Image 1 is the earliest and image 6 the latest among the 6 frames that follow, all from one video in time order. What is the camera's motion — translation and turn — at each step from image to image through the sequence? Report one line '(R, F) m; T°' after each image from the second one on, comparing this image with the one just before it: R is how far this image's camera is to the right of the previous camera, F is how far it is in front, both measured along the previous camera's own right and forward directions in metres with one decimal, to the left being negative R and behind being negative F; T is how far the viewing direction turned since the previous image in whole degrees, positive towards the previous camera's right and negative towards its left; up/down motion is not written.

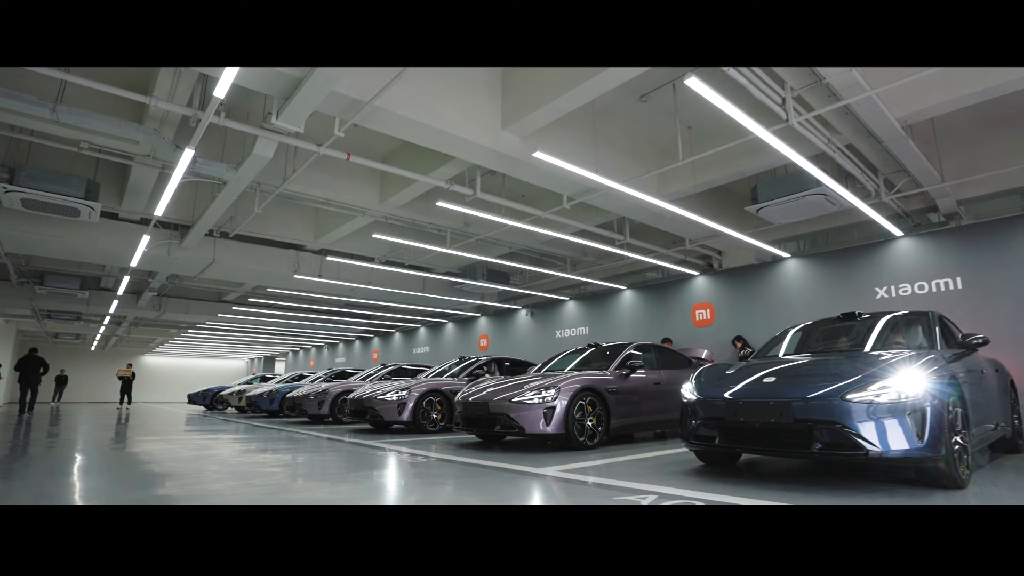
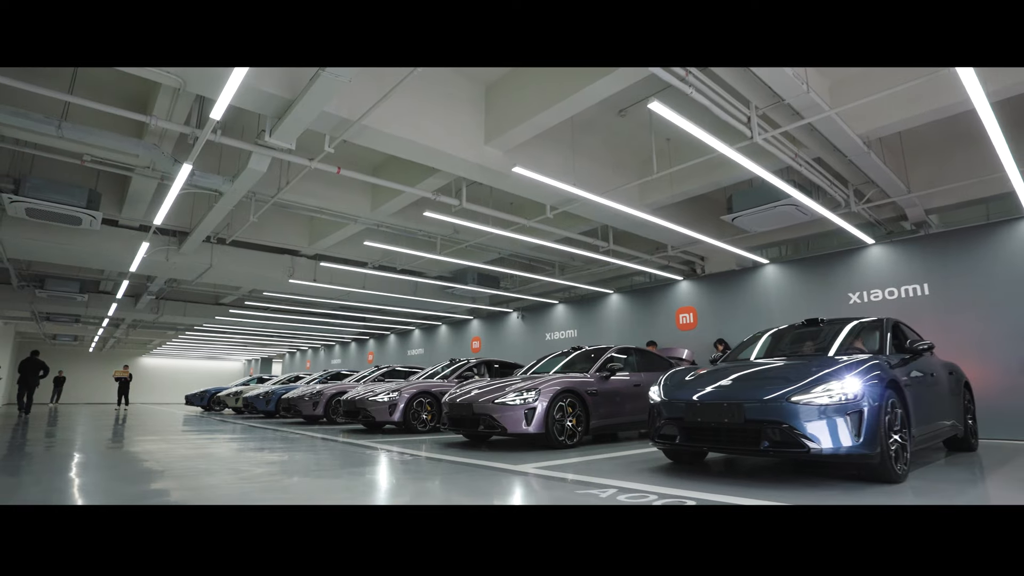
(+0.2, -0.3) m; 0°
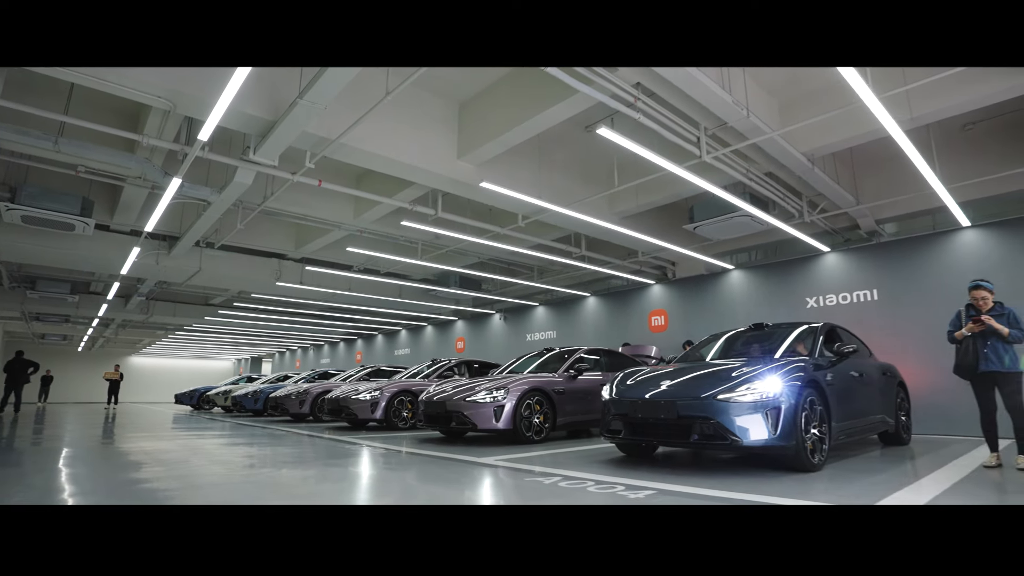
(+0.3, -0.4) m; +1°
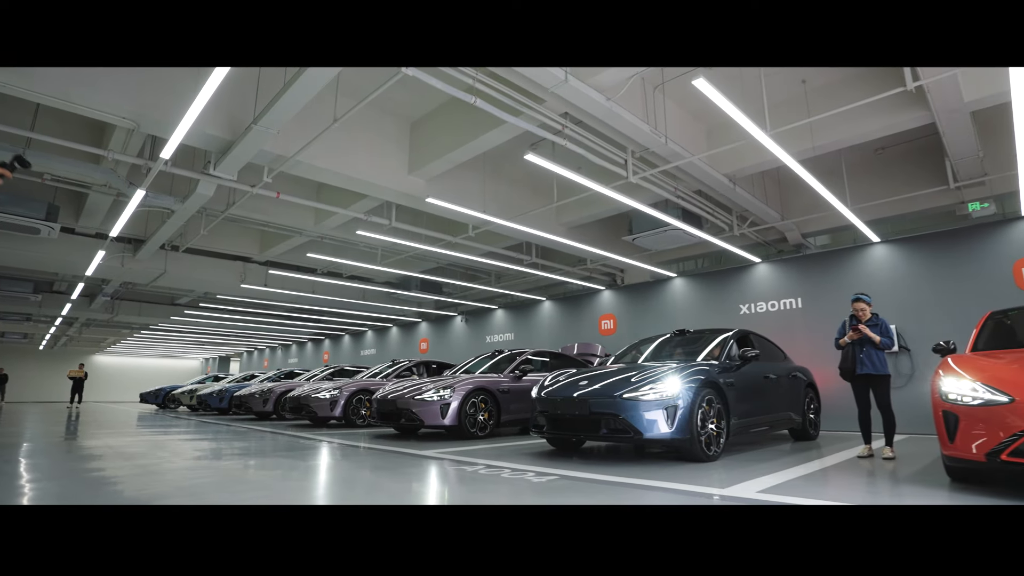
(+0.4, -0.5) m; +2°
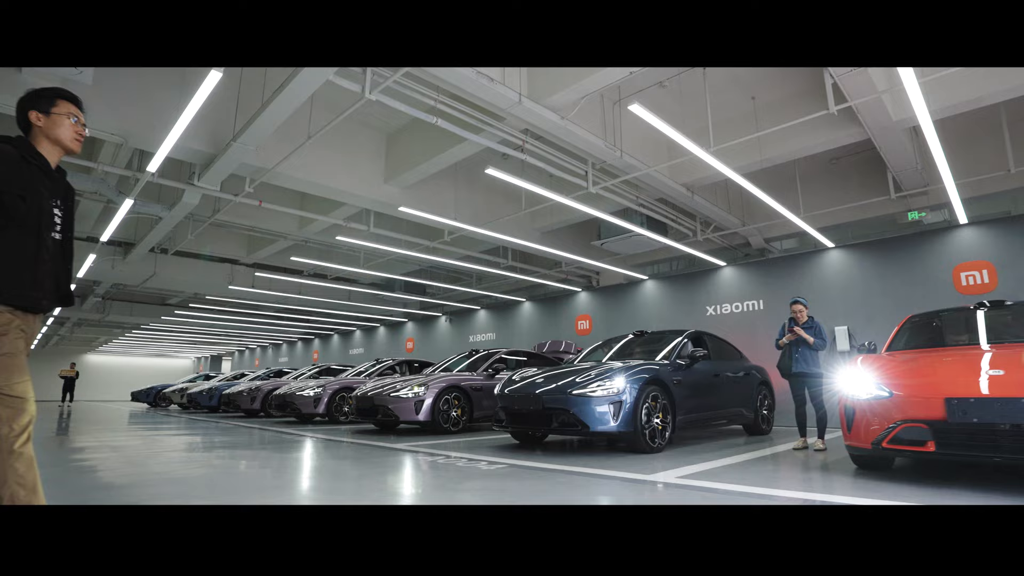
(+0.4, -0.4) m; 0°
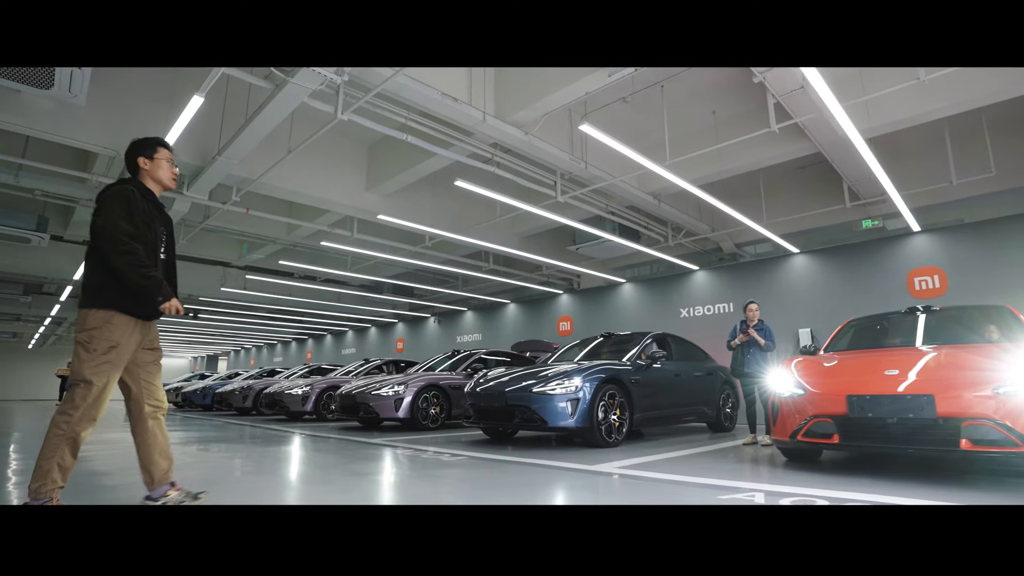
(+0.4, -0.4) m; 0°
